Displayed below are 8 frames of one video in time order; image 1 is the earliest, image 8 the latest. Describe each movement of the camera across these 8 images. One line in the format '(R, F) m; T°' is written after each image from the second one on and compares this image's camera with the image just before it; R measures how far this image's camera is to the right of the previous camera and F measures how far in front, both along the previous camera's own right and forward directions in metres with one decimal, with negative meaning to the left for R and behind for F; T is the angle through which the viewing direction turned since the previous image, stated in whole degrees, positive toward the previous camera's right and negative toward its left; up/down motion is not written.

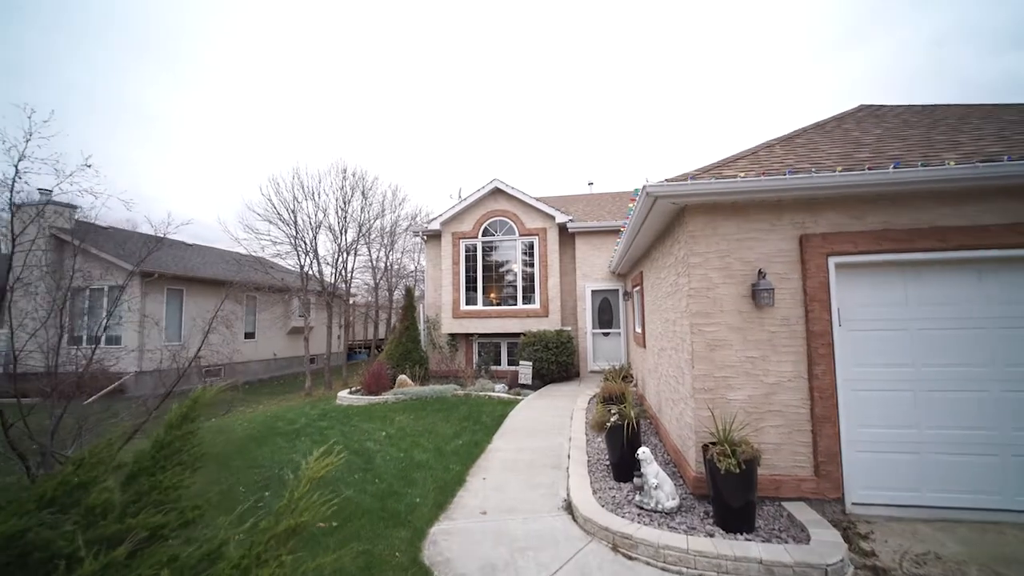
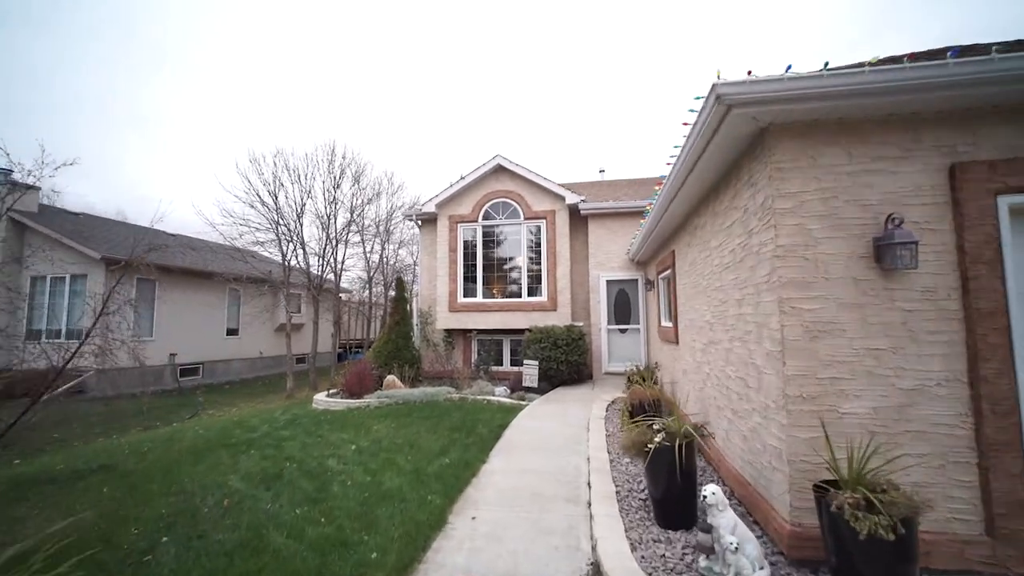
(0.0, +1.6) m; -1°
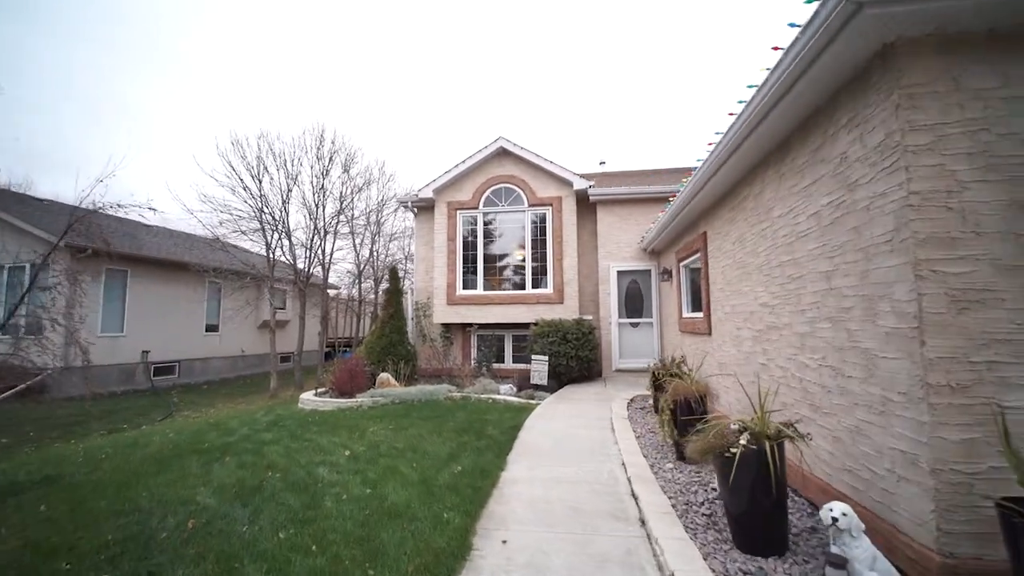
(-0.4, +0.8) m; +2°
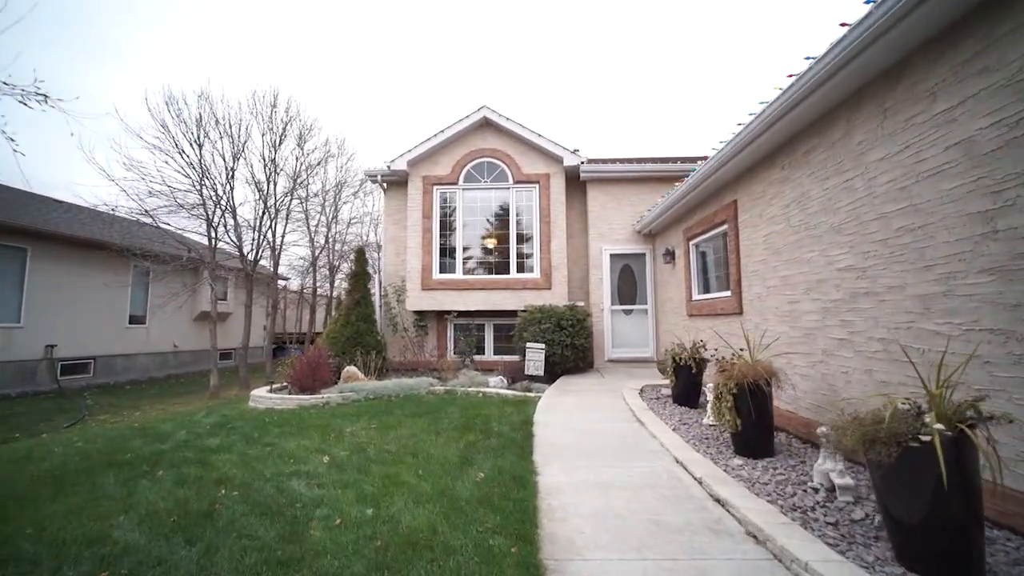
(-0.7, +1.0) m; +6°
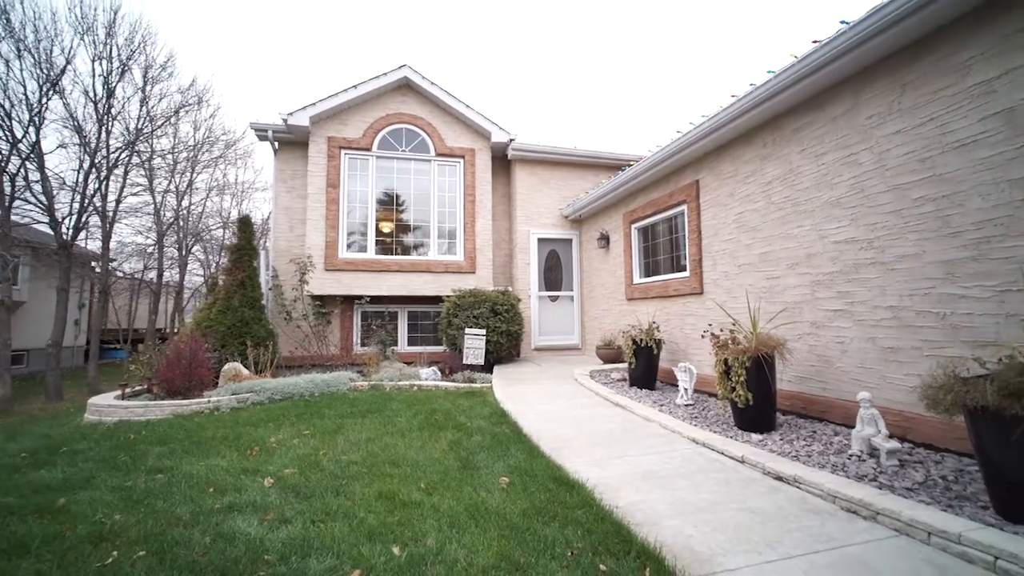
(-1.1, +0.9) m; +17°
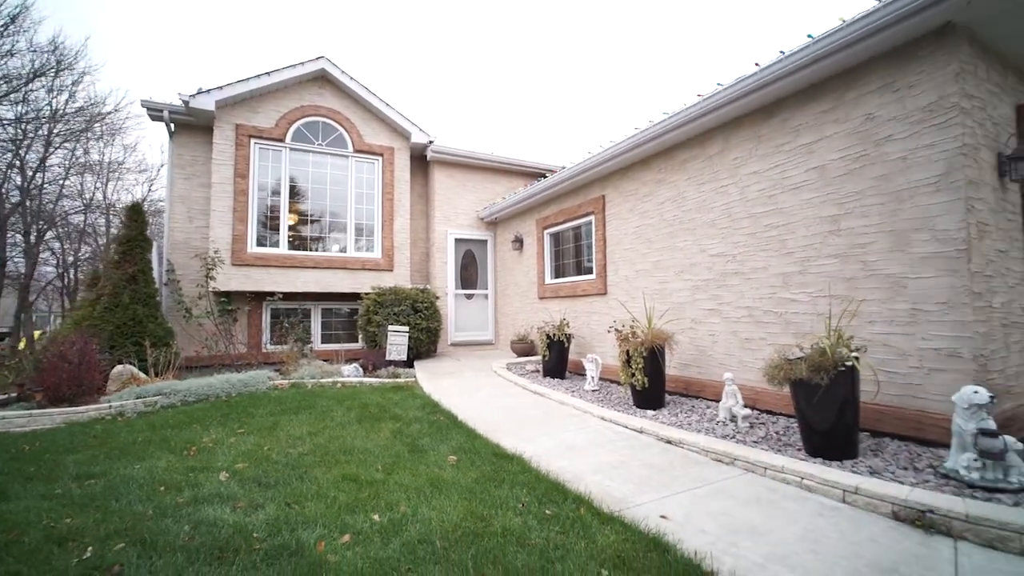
(-0.4, -0.4) m; +12°
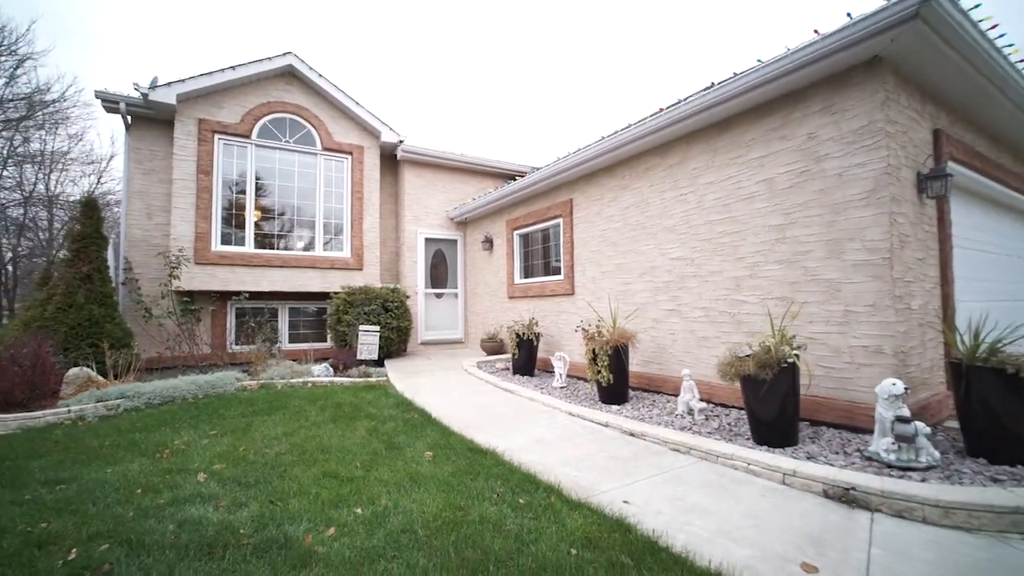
(-0.1, -0.2) m; +4°
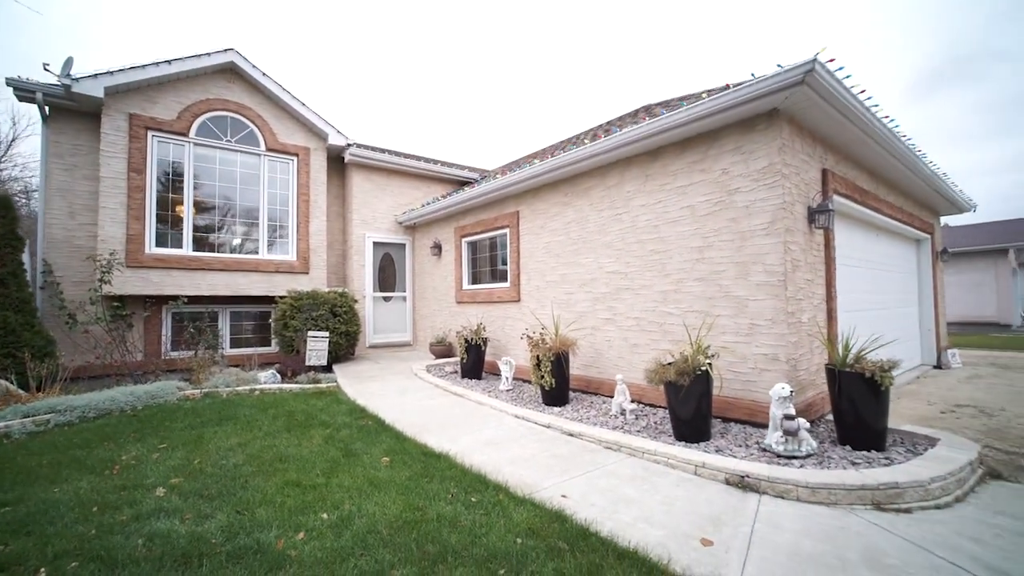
(-0.1, -0.3) m; +7°
